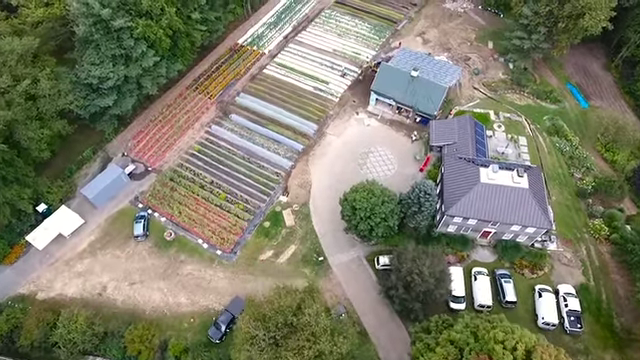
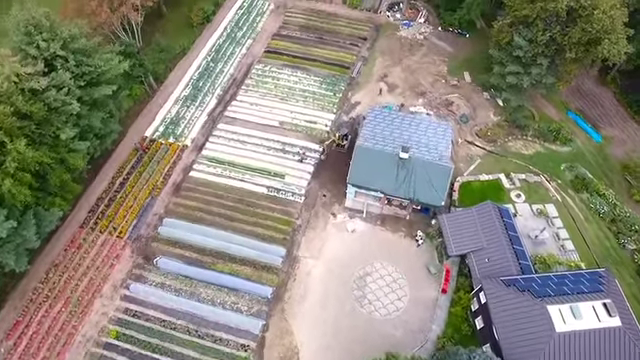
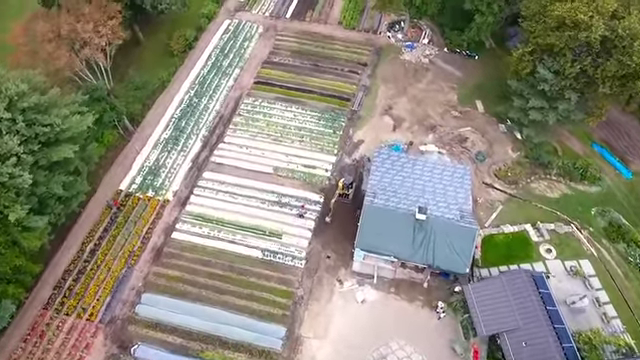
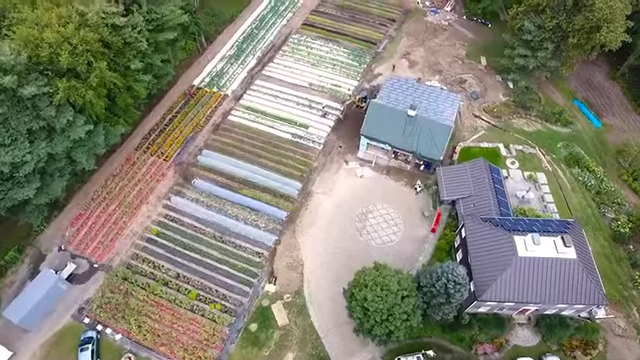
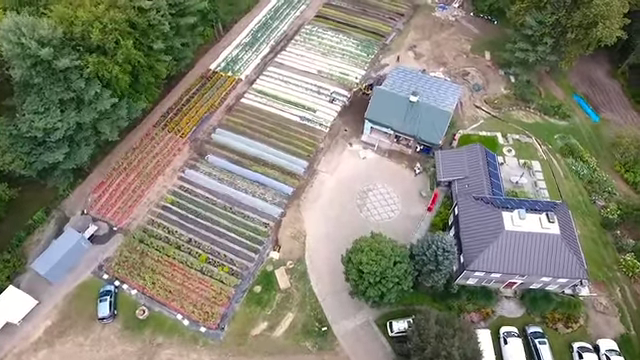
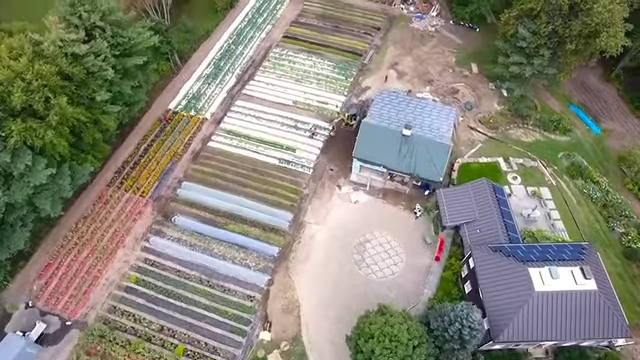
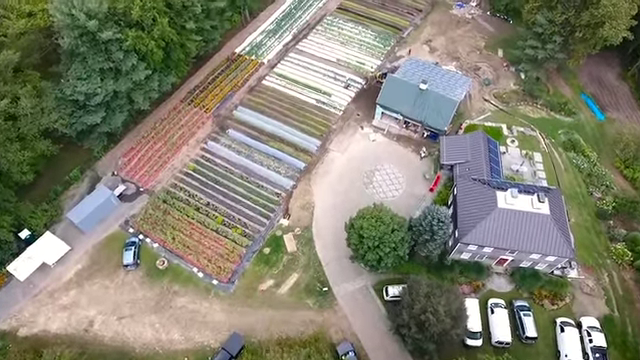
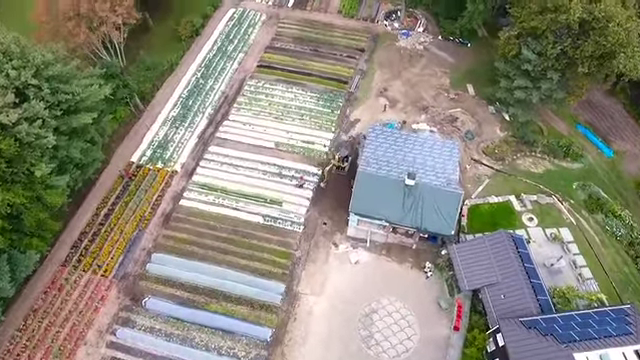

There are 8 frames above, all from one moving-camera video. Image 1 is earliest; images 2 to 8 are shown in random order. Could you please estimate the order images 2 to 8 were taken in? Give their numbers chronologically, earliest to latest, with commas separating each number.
7, 5, 4, 6, 2, 8, 3
